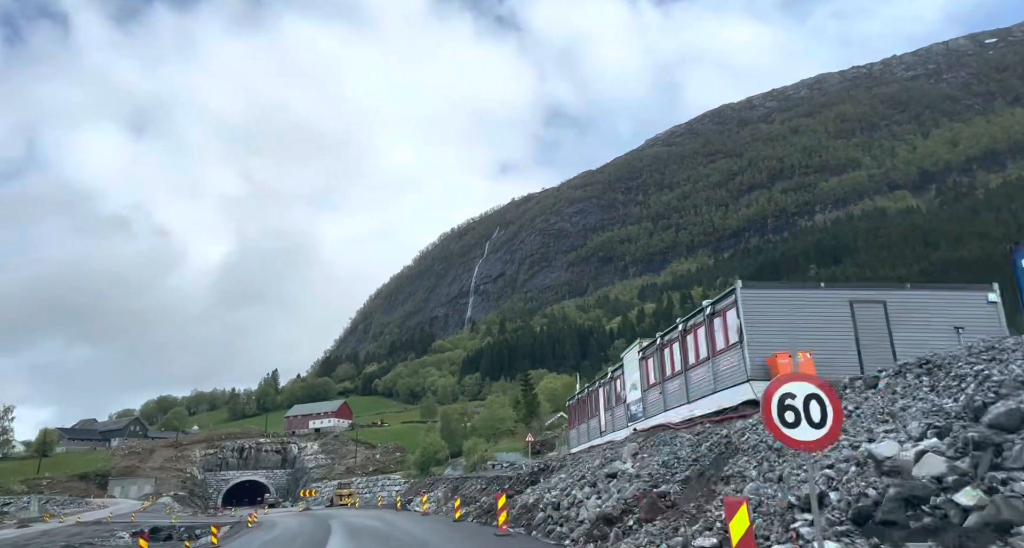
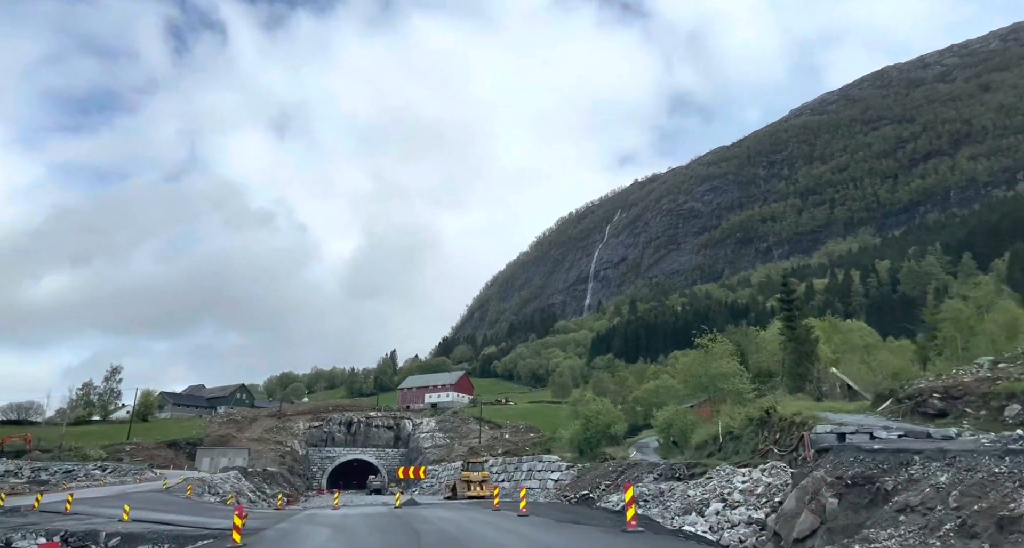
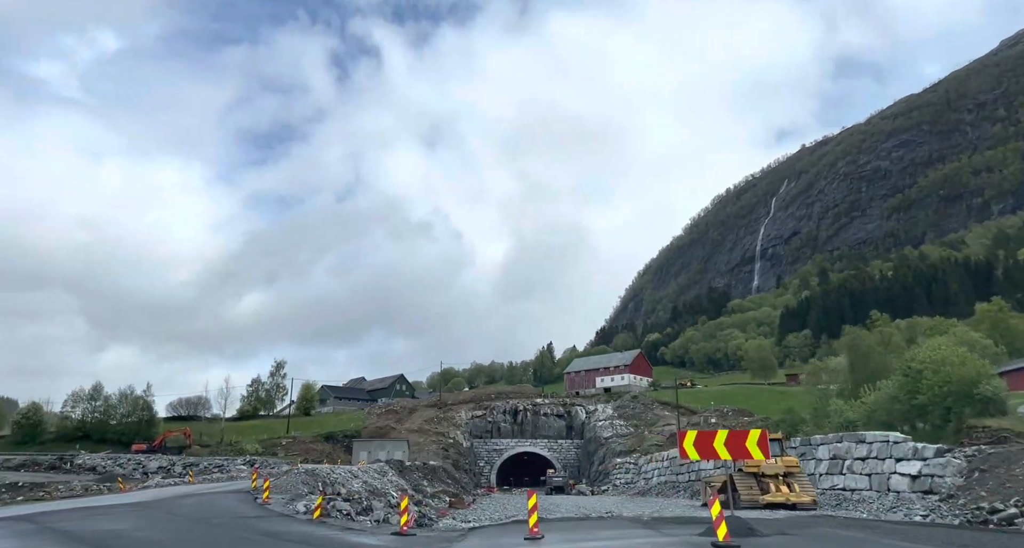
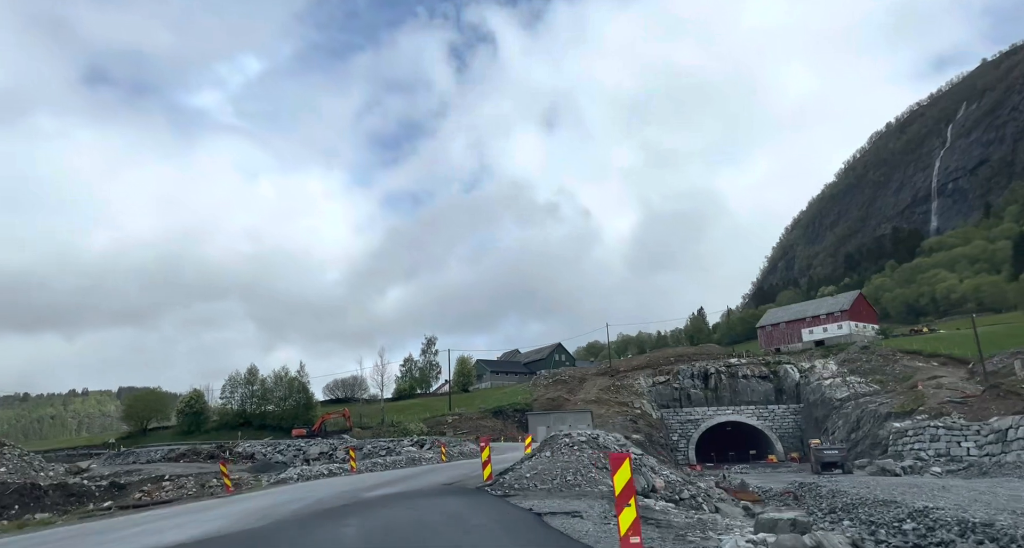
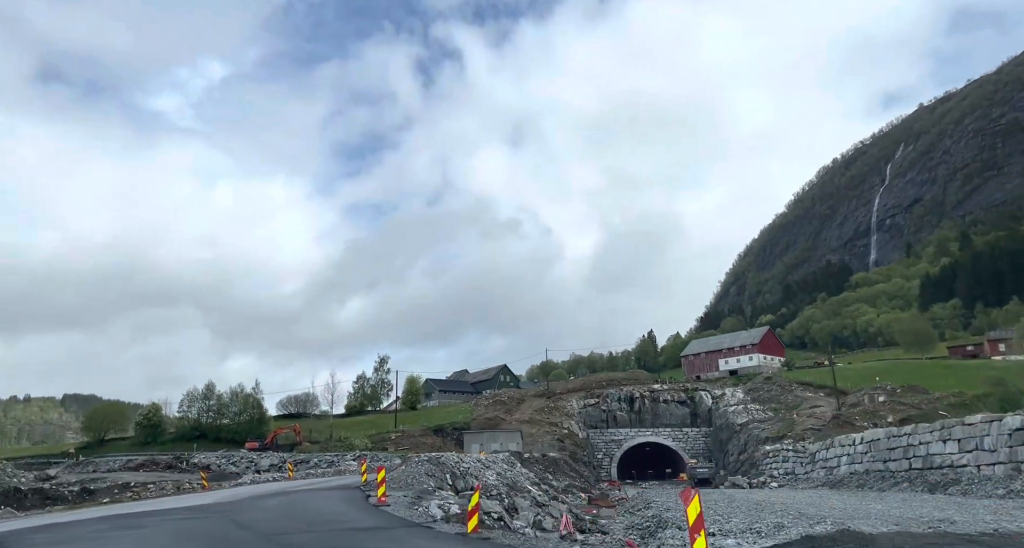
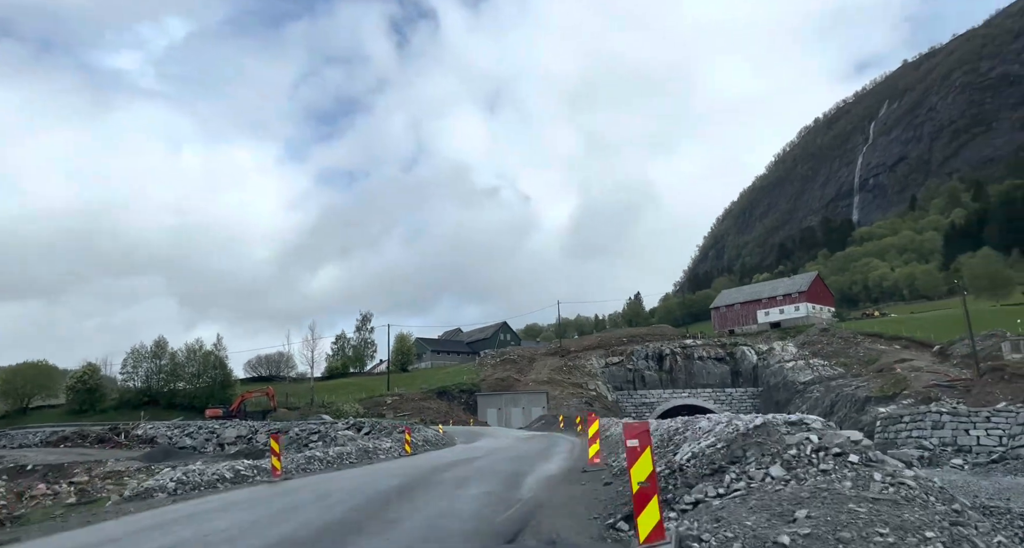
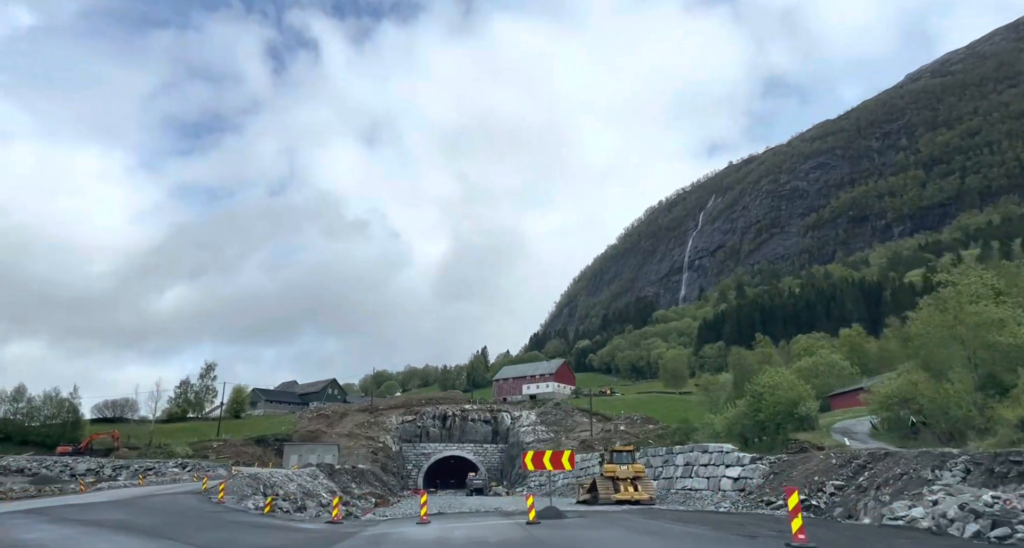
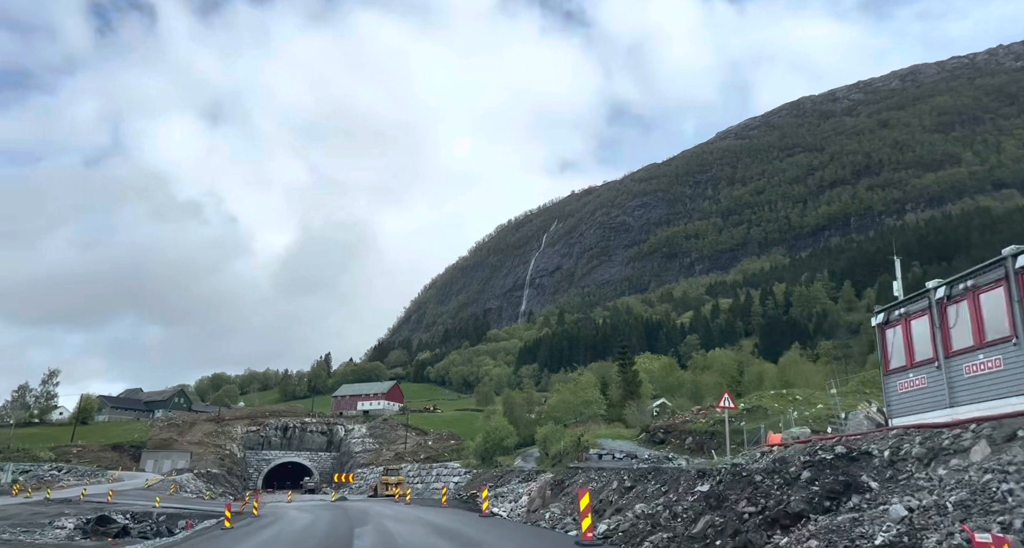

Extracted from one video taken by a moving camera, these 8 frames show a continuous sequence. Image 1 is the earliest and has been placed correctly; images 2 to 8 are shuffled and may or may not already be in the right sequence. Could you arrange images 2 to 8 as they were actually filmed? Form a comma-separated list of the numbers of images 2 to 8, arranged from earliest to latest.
8, 2, 7, 3, 5, 4, 6
